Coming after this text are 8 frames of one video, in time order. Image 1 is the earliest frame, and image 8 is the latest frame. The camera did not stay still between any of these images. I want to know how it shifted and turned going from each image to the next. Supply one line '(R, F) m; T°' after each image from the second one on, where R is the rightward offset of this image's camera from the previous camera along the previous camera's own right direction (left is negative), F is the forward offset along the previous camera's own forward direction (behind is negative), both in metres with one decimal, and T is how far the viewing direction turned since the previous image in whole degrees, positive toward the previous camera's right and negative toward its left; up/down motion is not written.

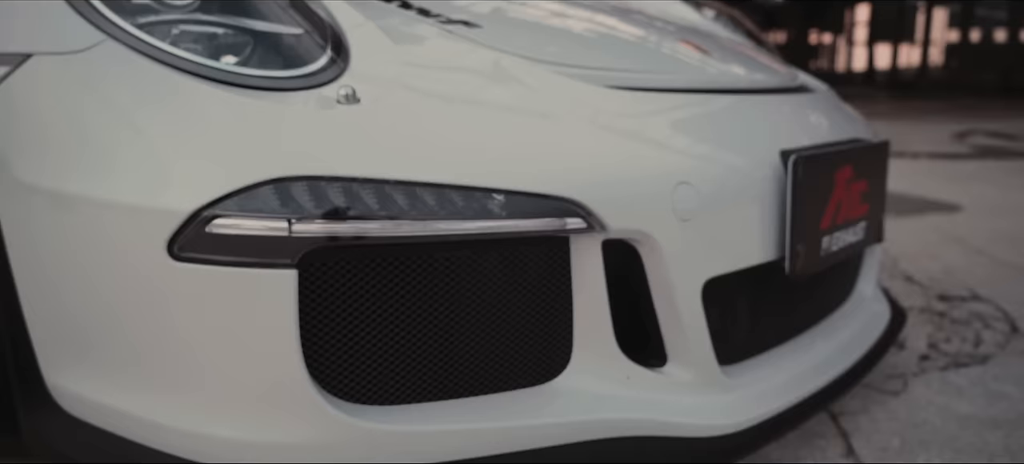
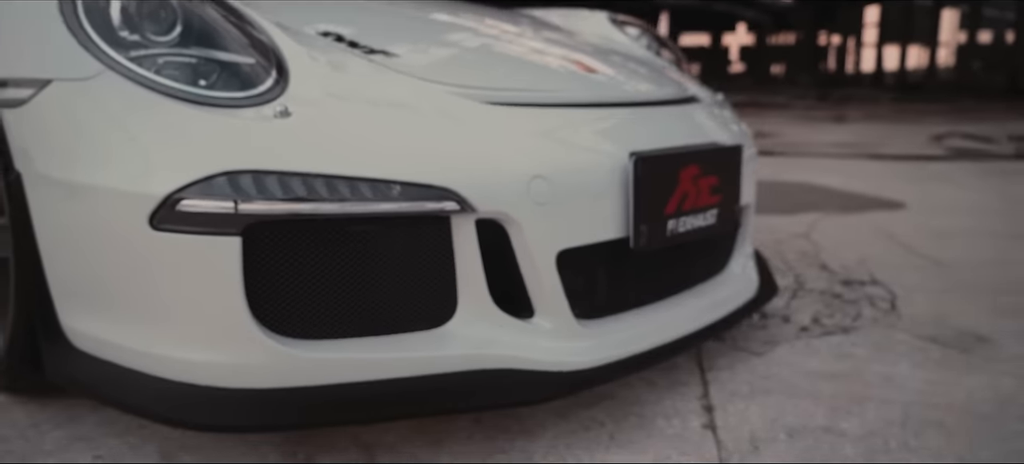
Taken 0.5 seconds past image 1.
(+0.1, -0.2) m; -1°
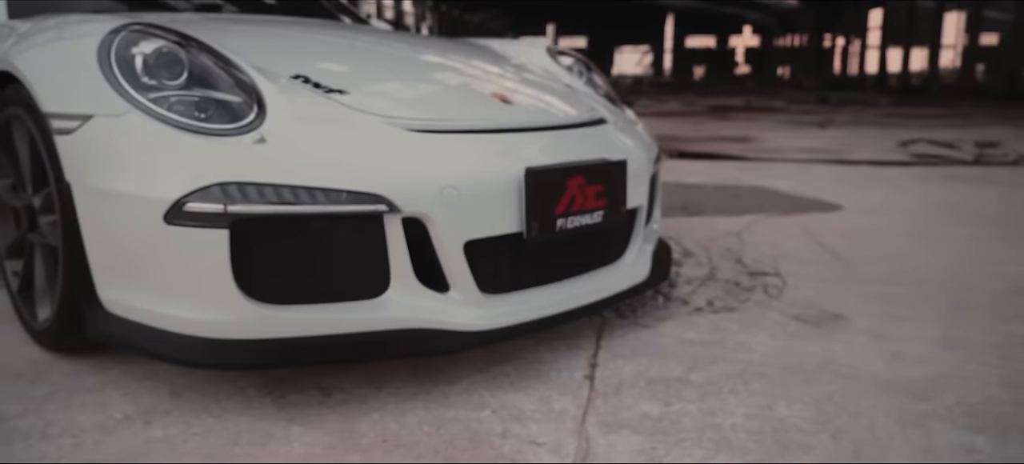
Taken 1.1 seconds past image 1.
(+0.2, -0.4) m; -1°
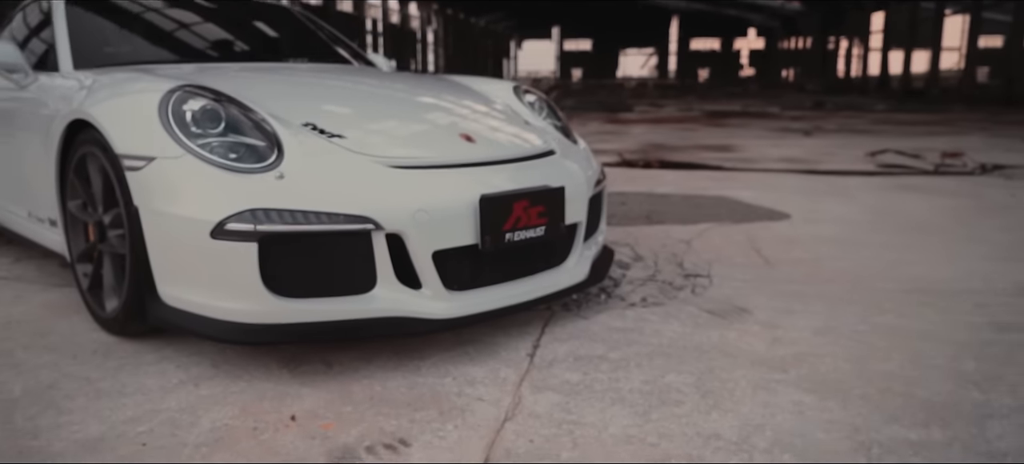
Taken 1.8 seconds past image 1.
(+0.1, -0.5) m; 0°
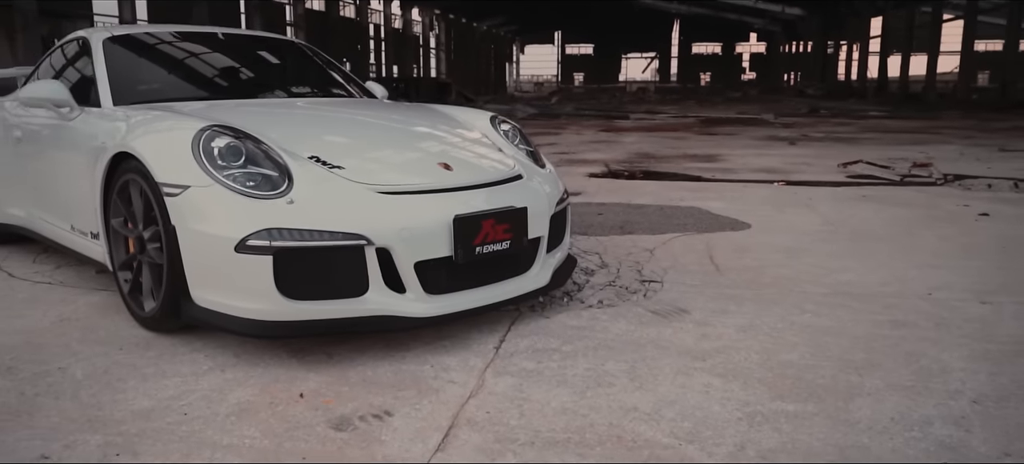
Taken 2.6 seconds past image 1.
(+0.1, -0.4) m; 0°
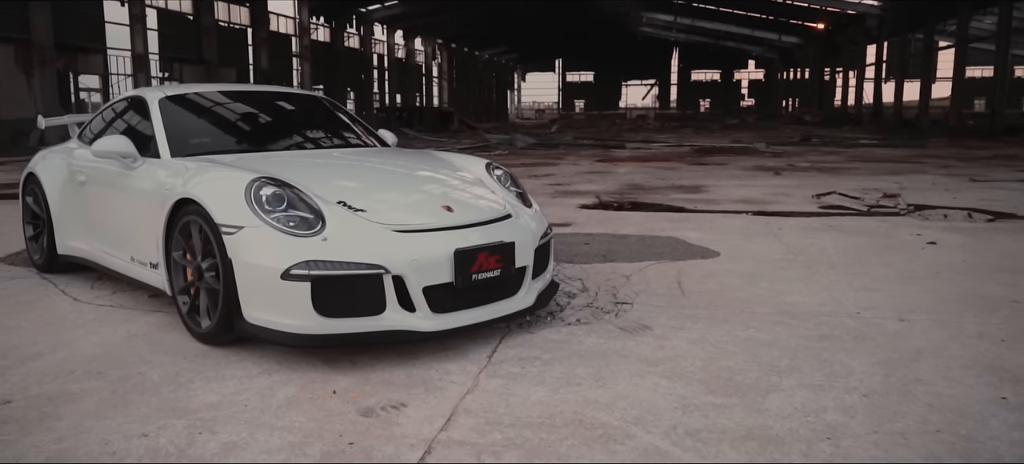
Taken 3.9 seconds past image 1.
(0.0, -0.6) m; 0°
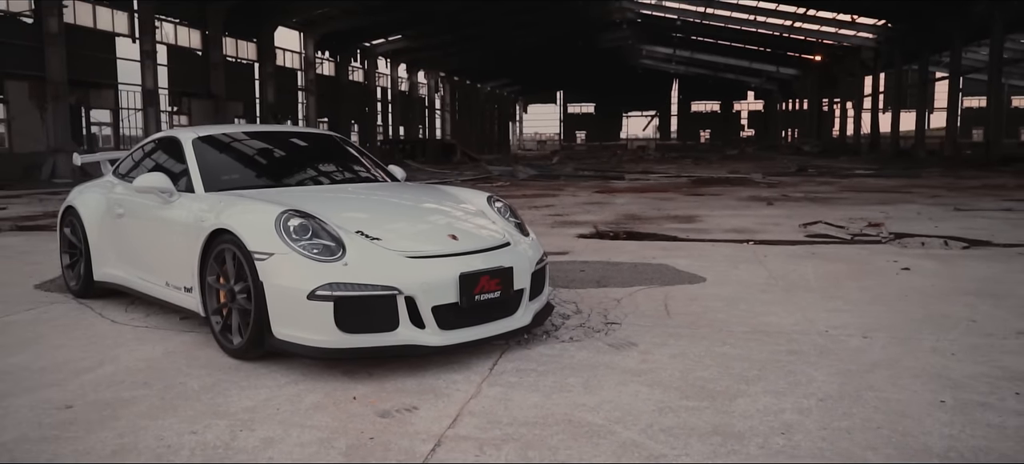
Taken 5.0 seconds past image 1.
(0.0, -0.4) m; 0°
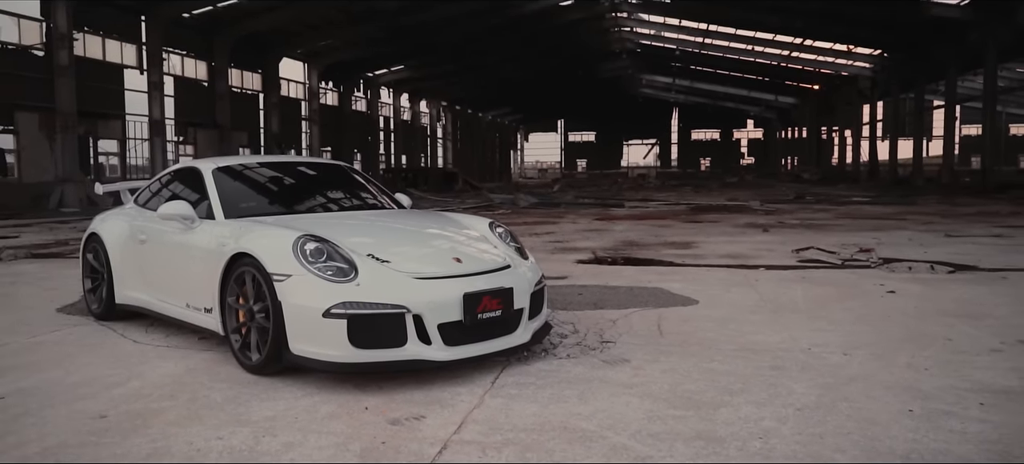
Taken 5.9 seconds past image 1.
(0.0, -0.3) m; 0°
